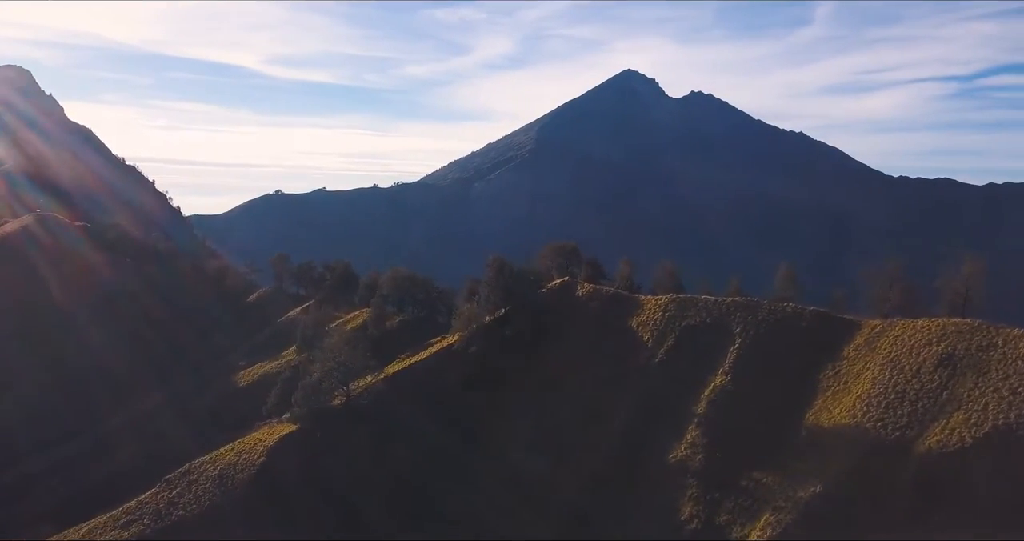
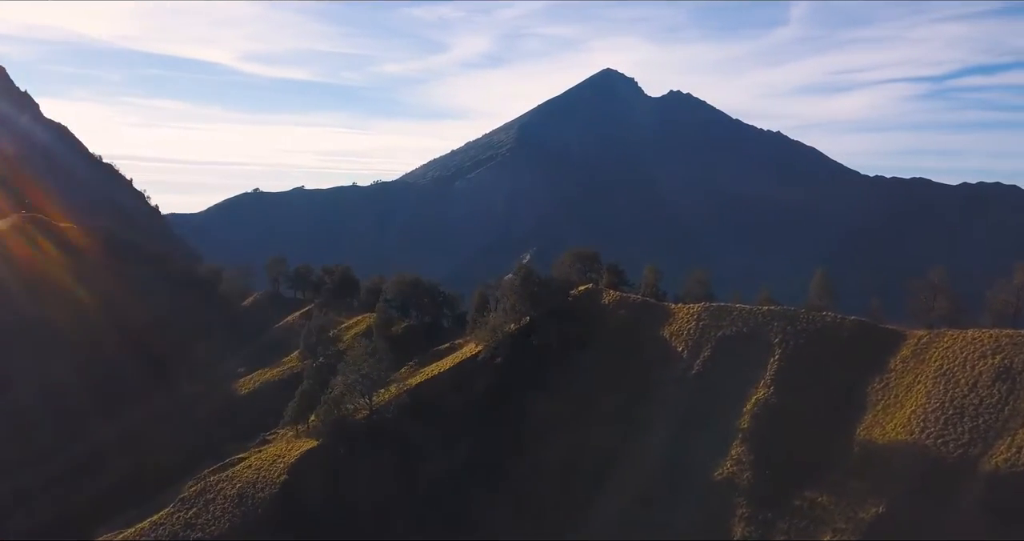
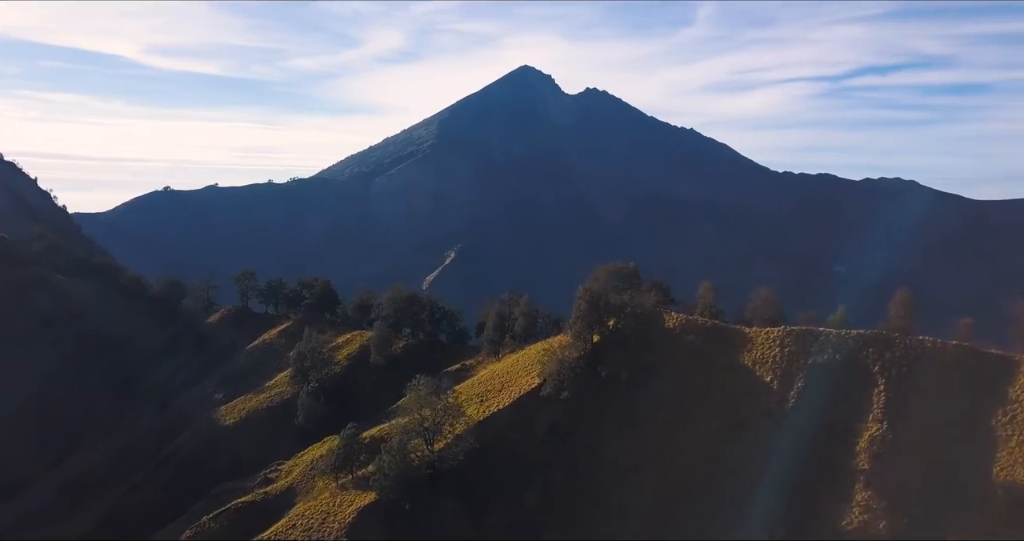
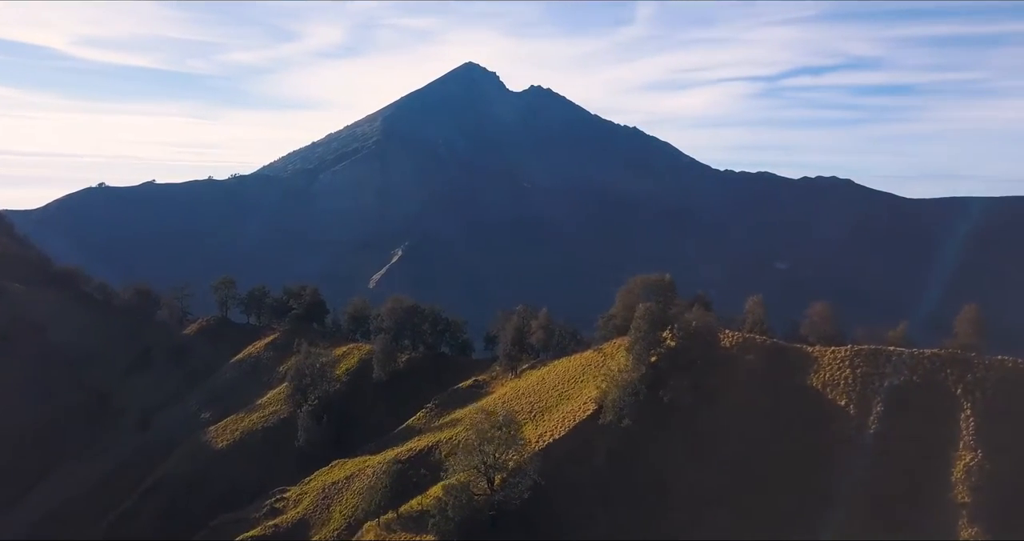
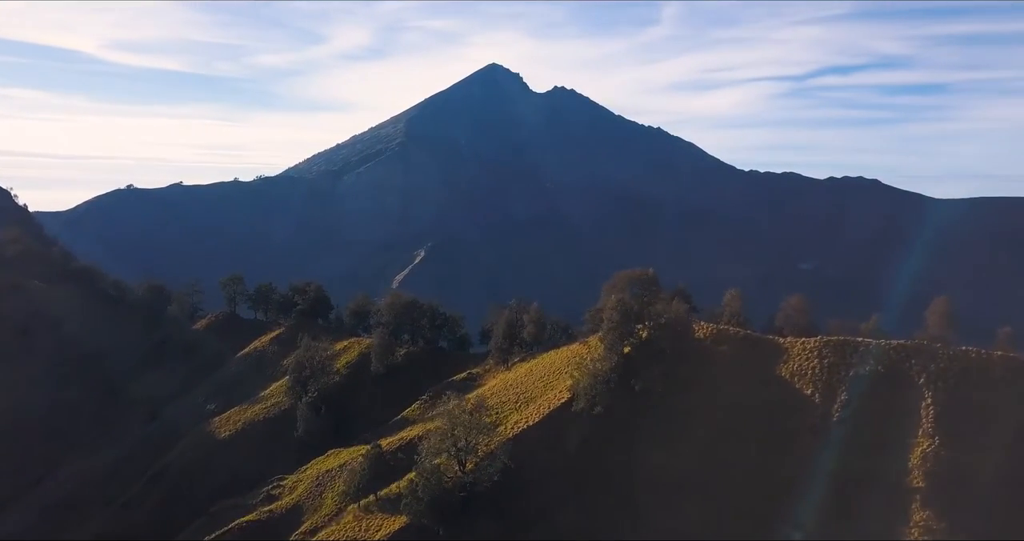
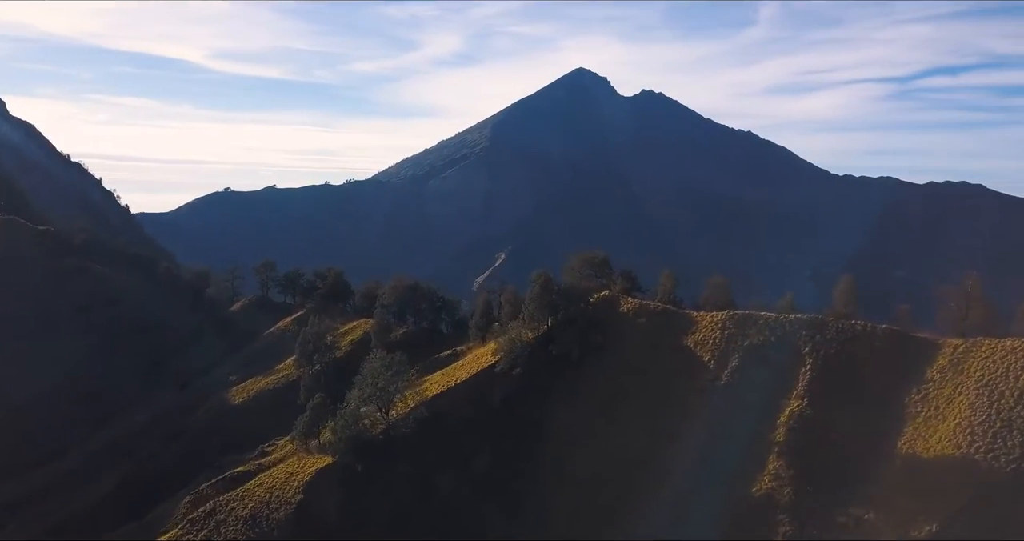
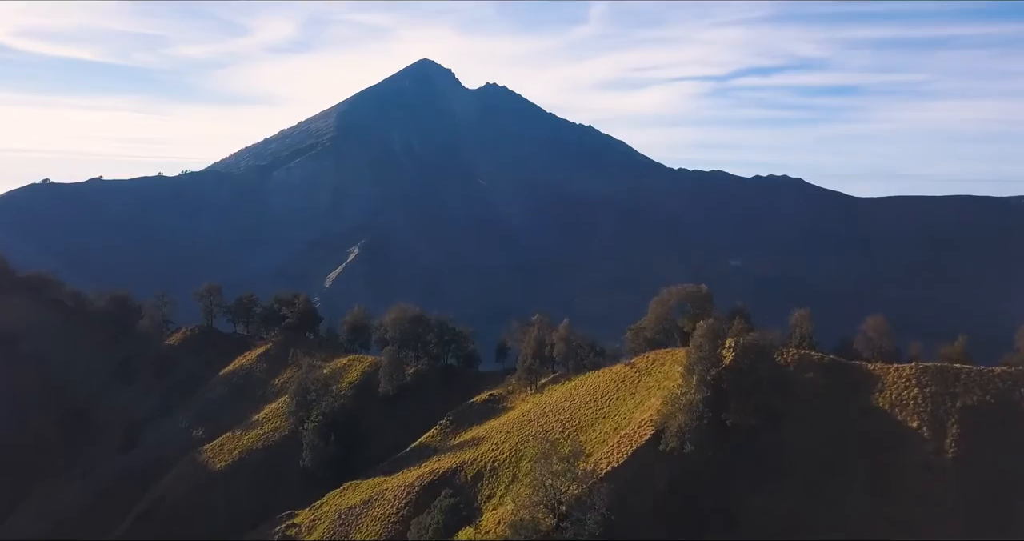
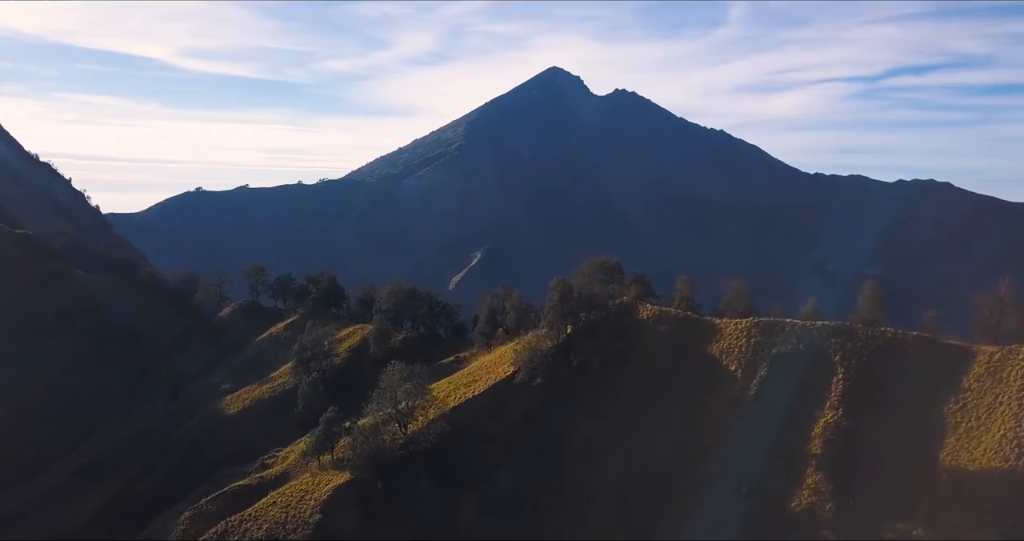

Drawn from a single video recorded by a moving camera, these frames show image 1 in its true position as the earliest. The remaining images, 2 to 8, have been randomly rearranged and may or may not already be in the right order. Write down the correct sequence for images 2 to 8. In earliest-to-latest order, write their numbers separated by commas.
2, 6, 8, 3, 5, 4, 7
